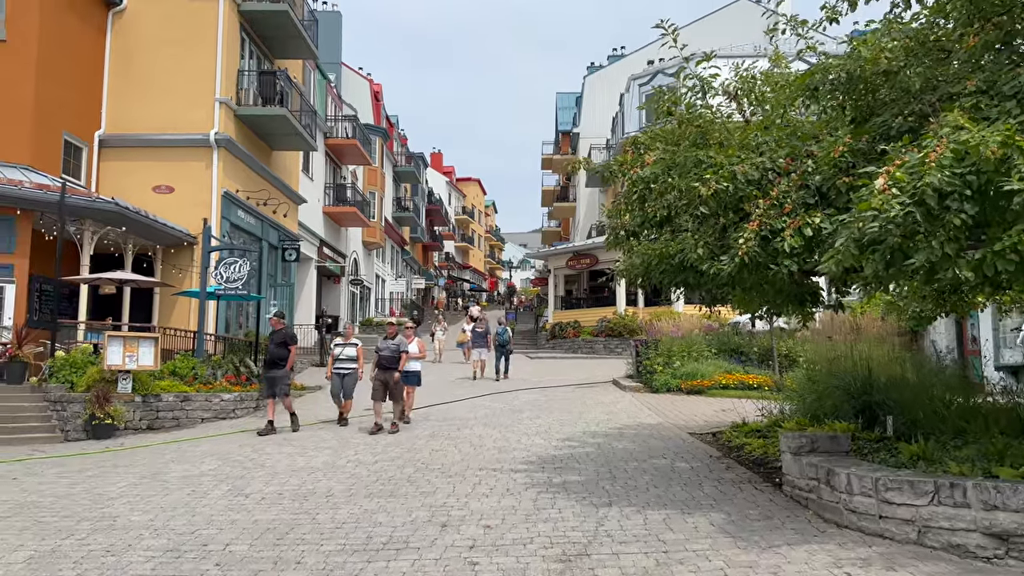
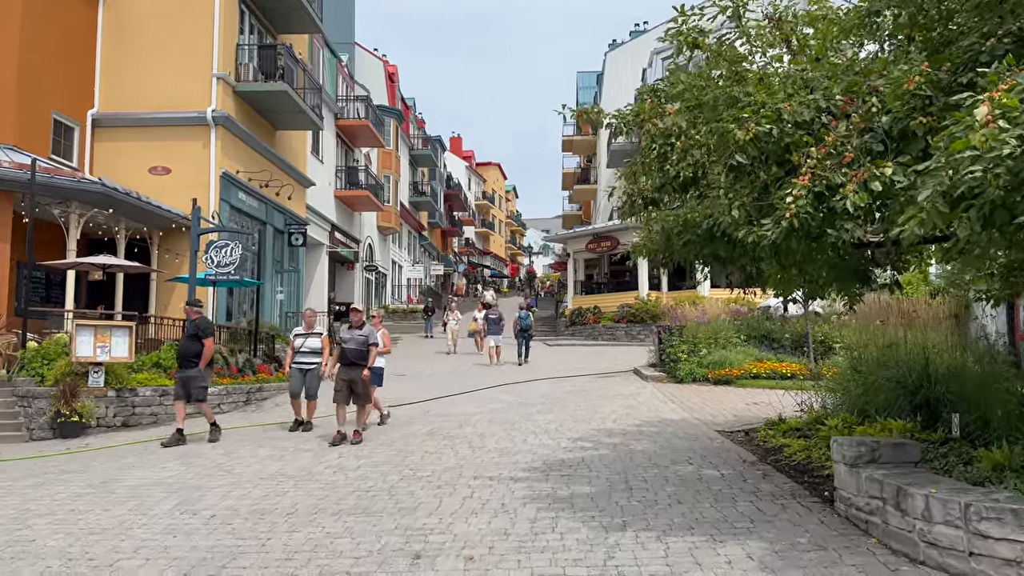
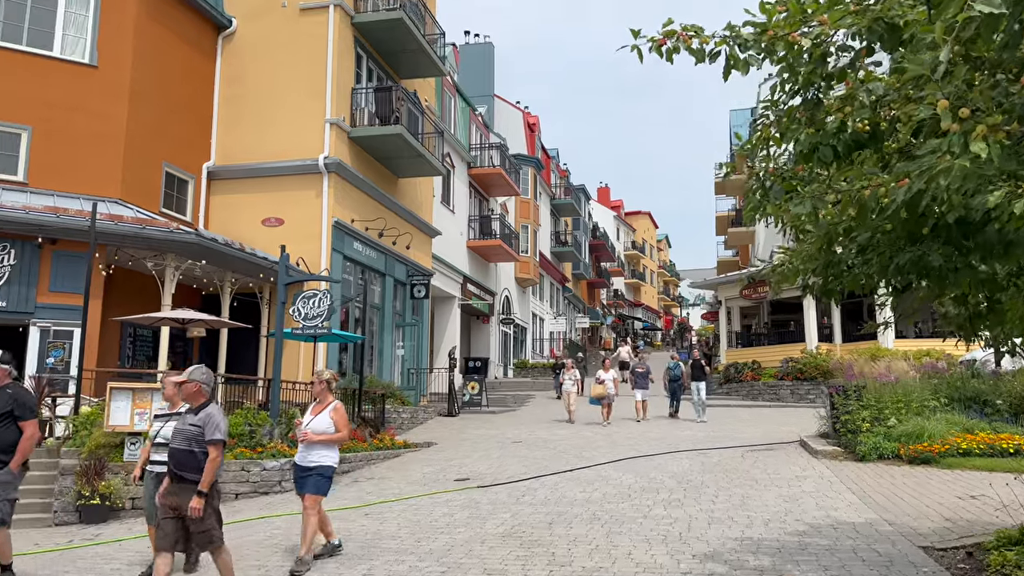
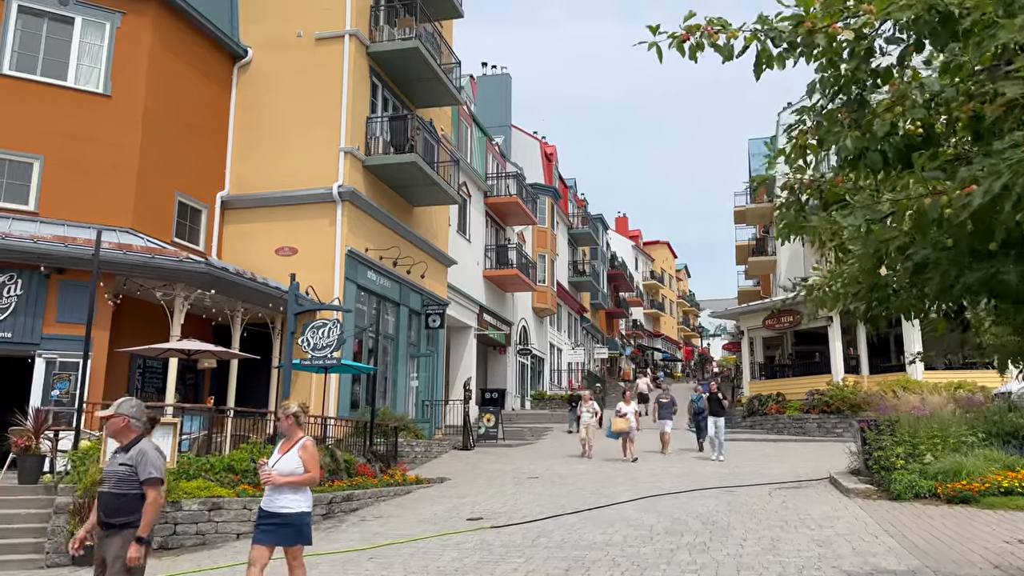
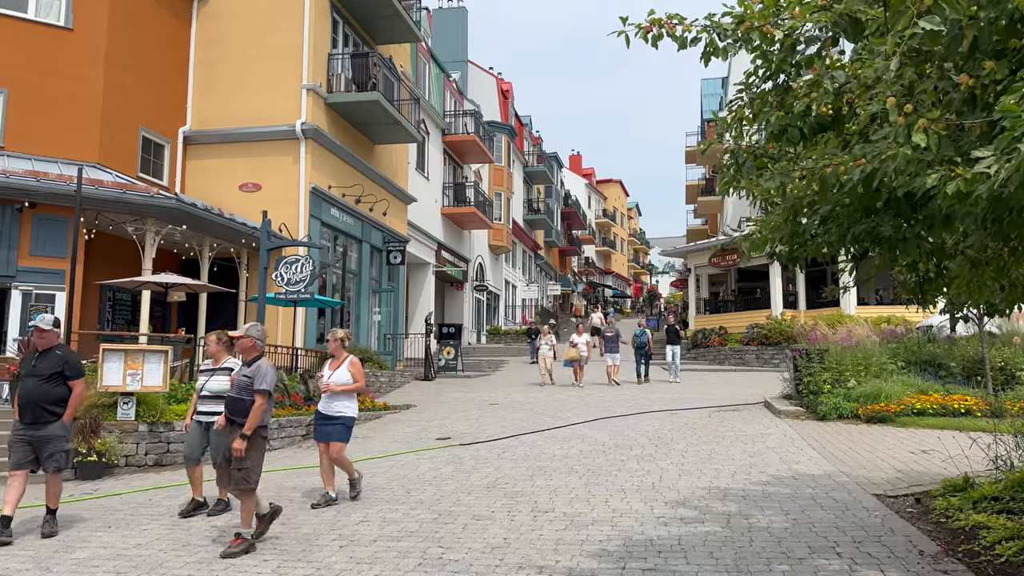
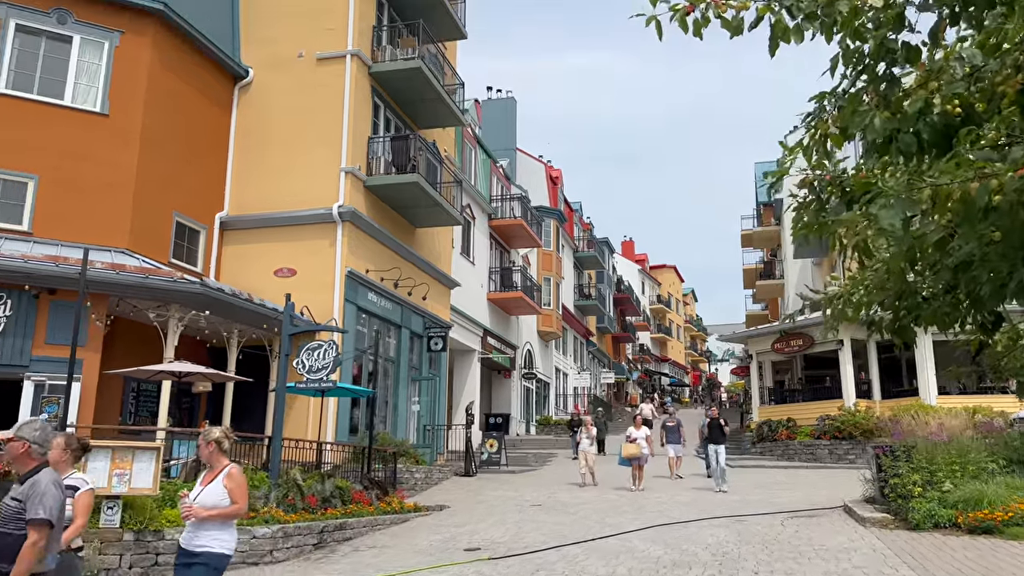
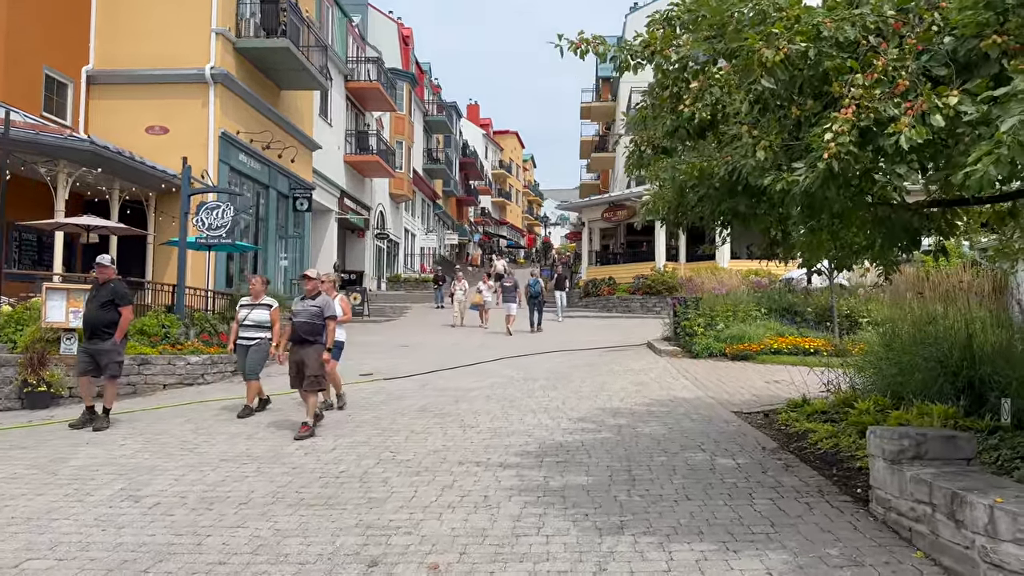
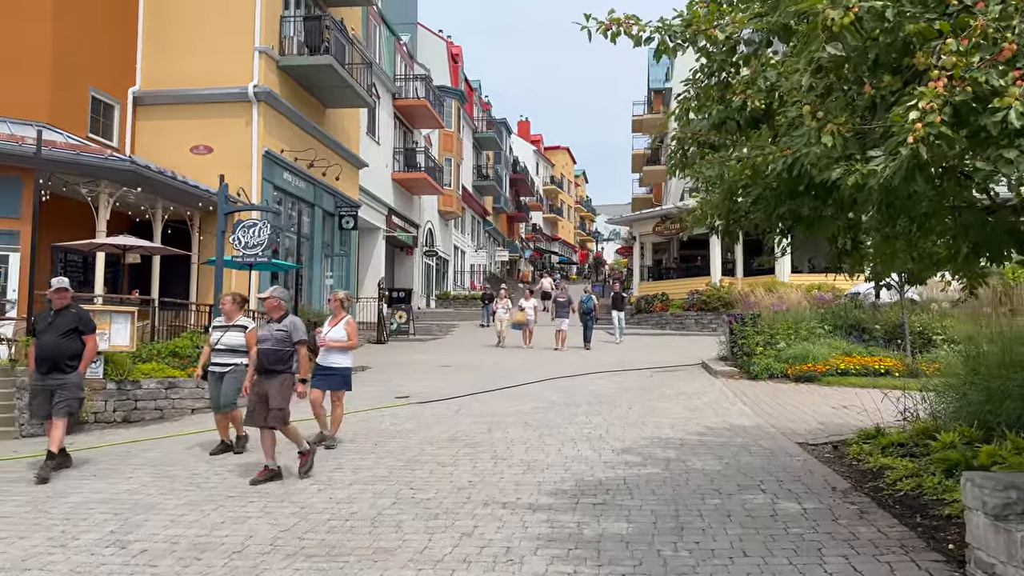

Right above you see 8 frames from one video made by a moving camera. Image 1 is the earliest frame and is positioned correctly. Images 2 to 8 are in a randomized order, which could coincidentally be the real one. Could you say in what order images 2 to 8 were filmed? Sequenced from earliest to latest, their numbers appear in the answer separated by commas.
2, 7, 8, 5, 3, 4, 6
